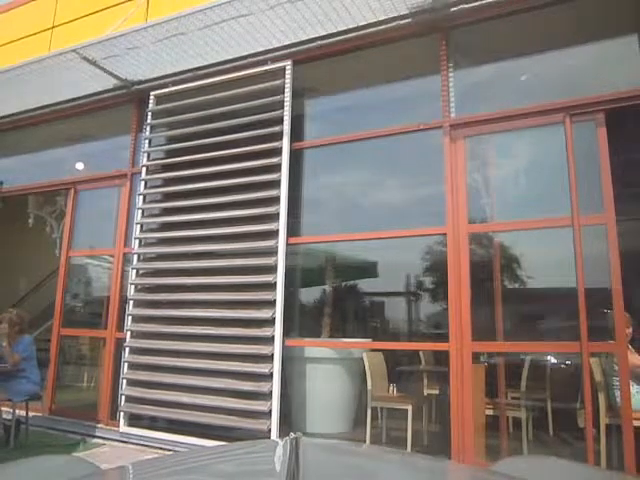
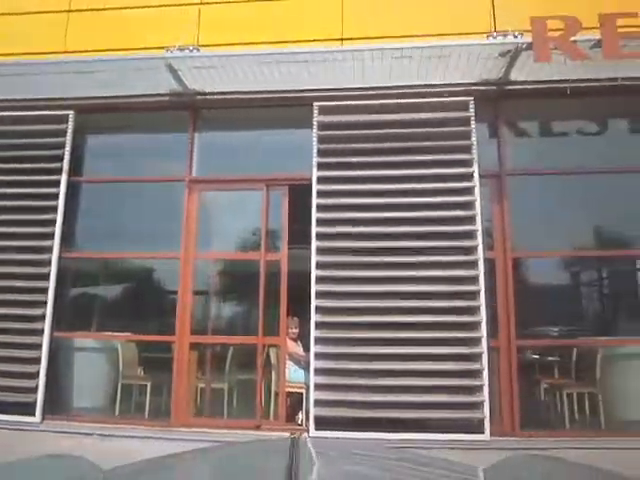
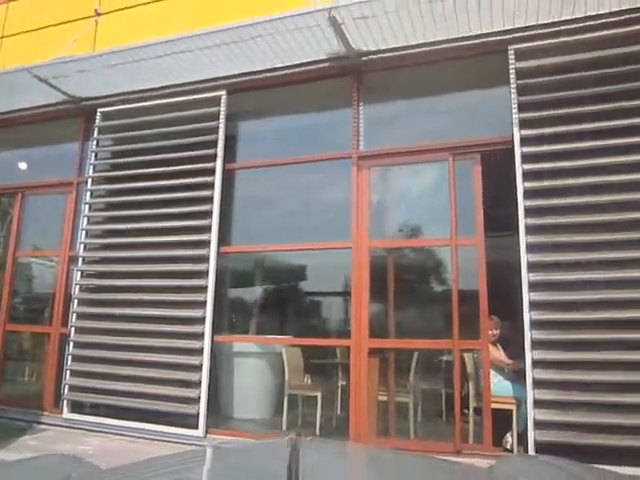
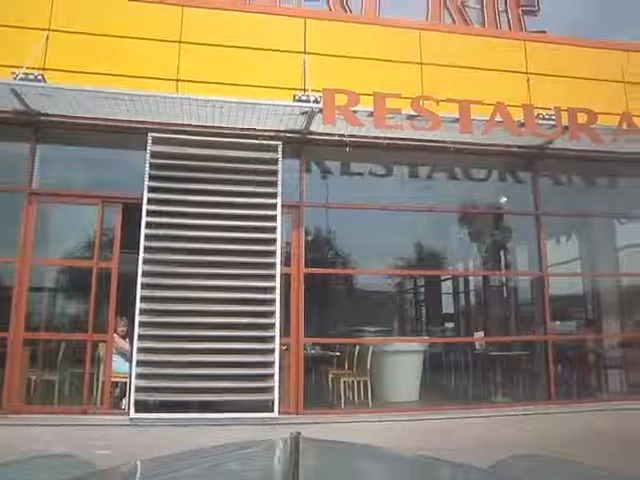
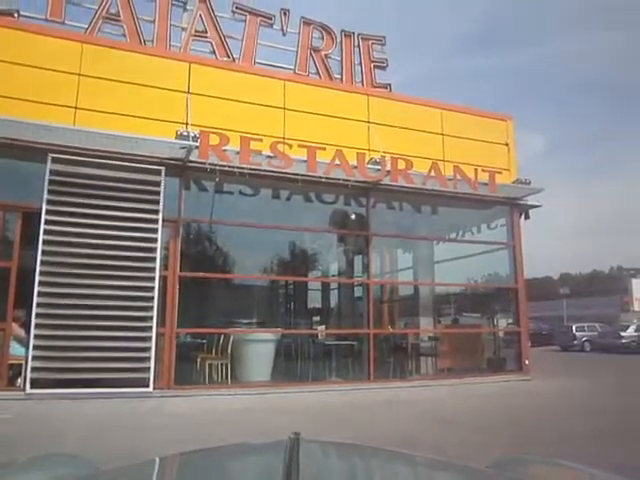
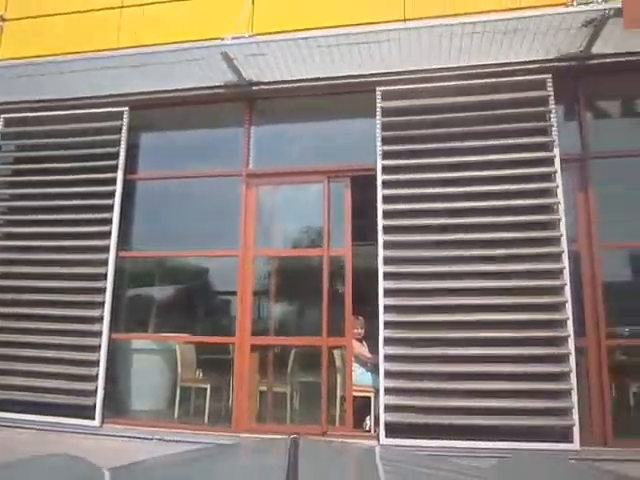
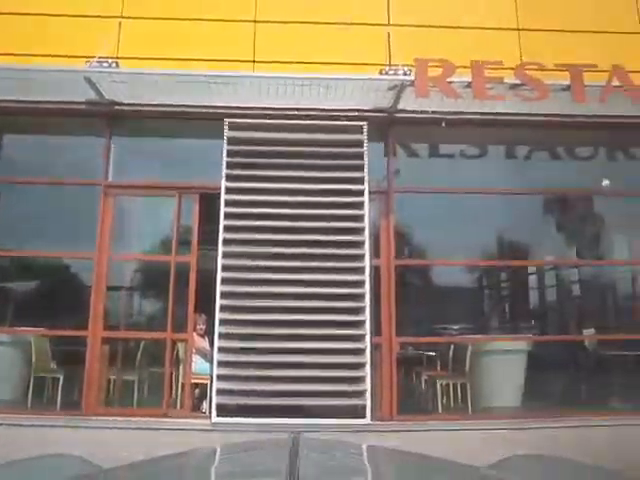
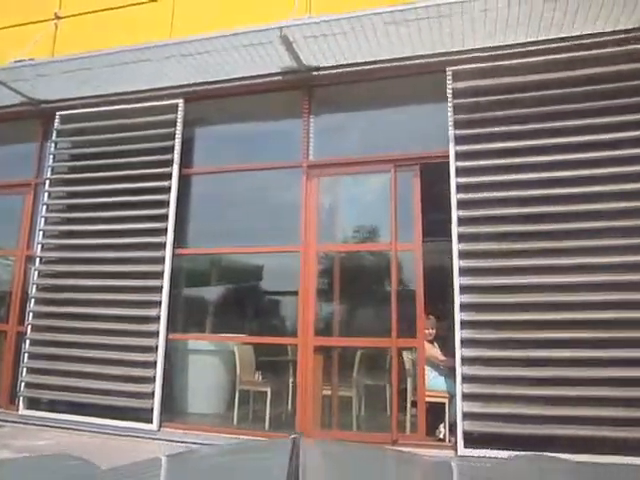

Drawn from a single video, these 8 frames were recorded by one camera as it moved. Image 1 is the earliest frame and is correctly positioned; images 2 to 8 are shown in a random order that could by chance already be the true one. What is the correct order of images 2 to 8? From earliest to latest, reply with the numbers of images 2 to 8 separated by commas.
3, 8, 6, 2, 7, 4, 5
